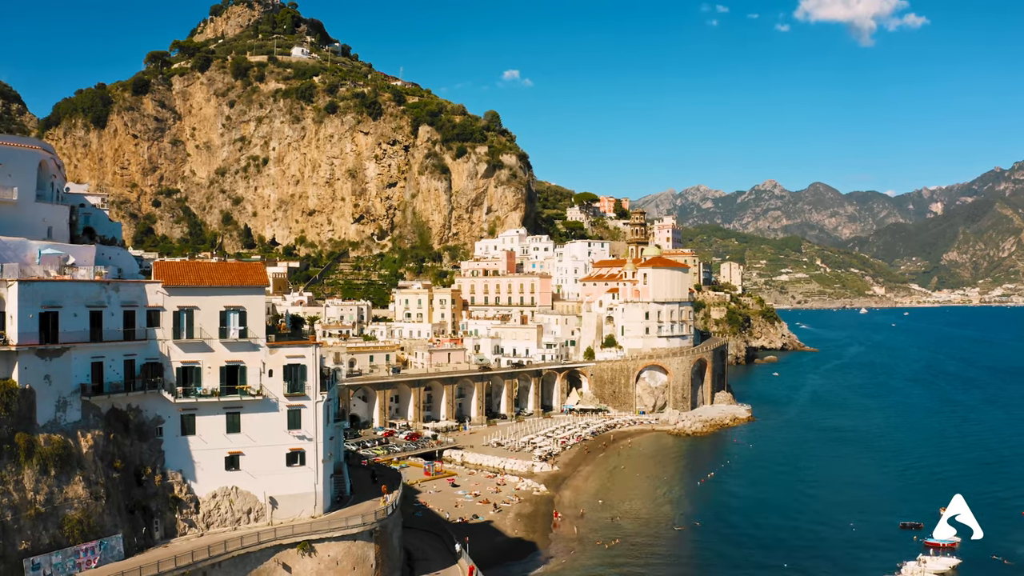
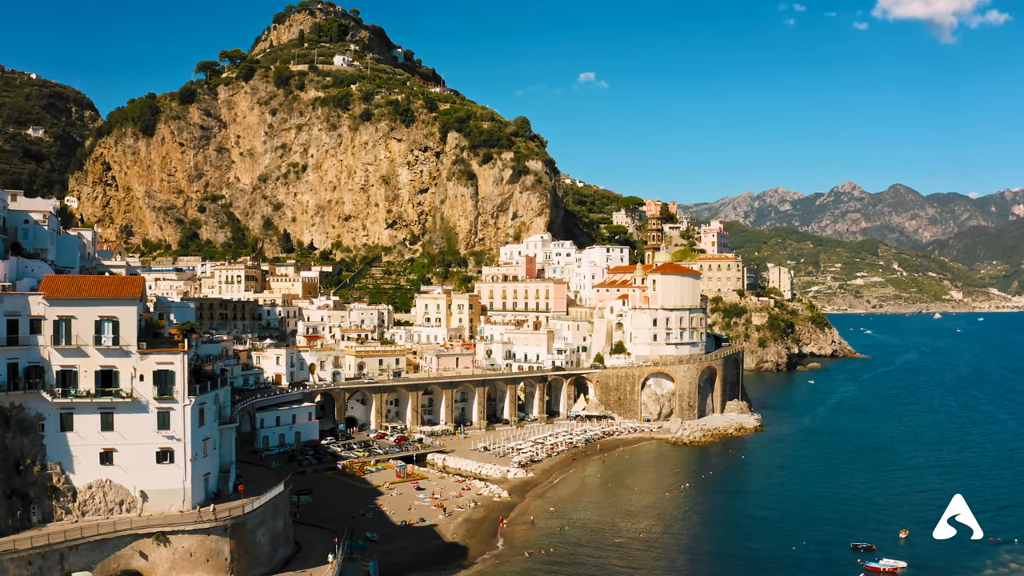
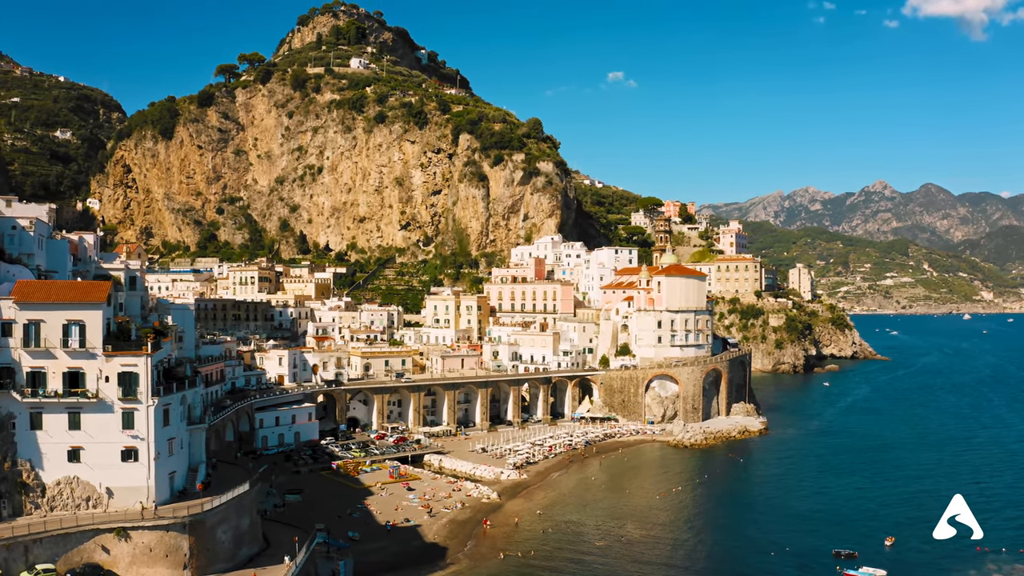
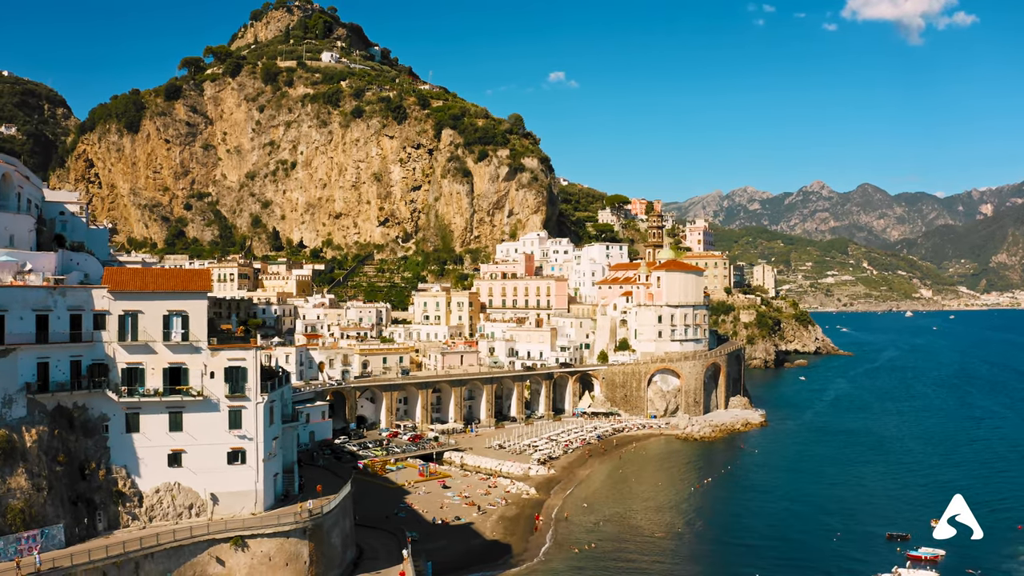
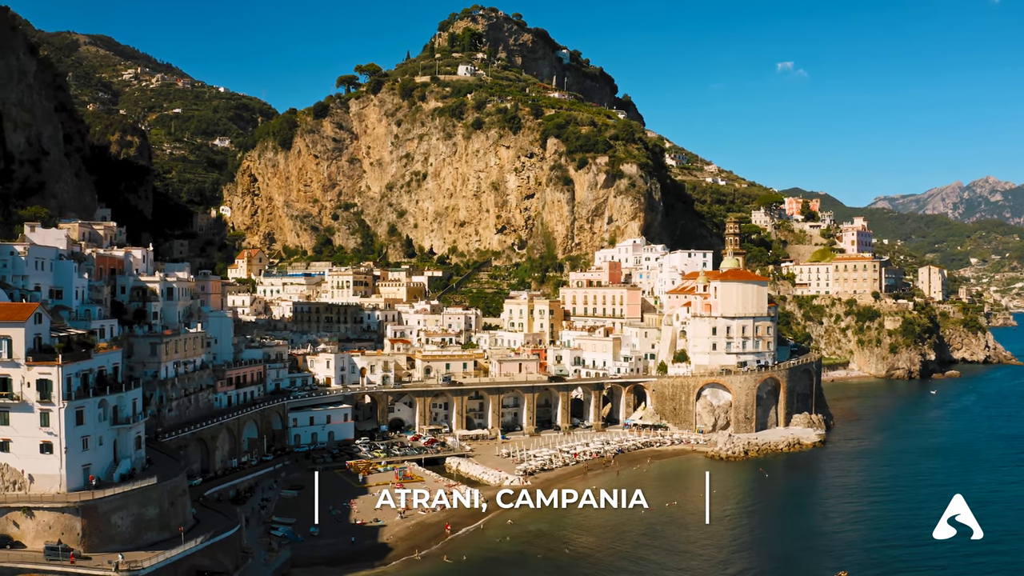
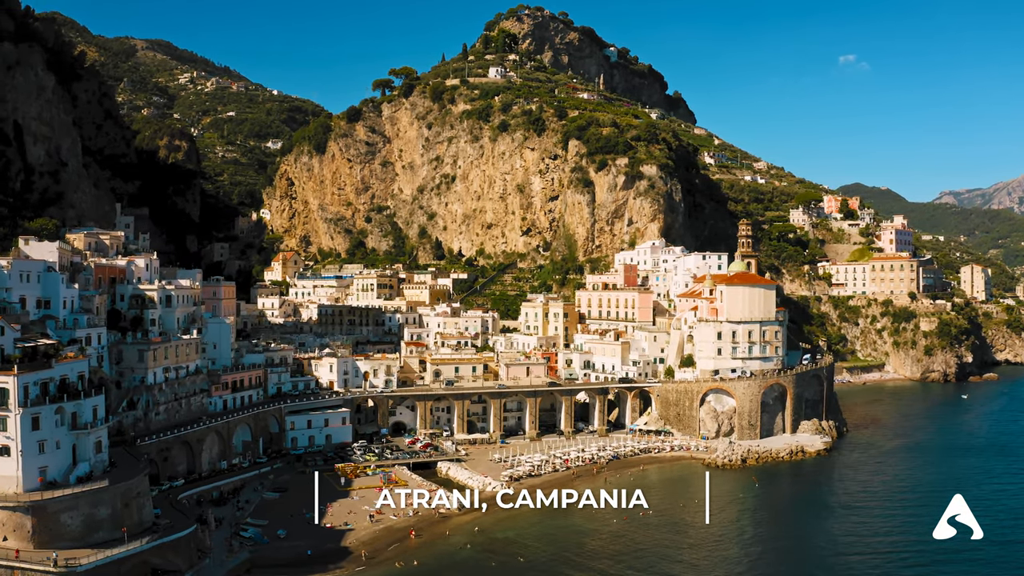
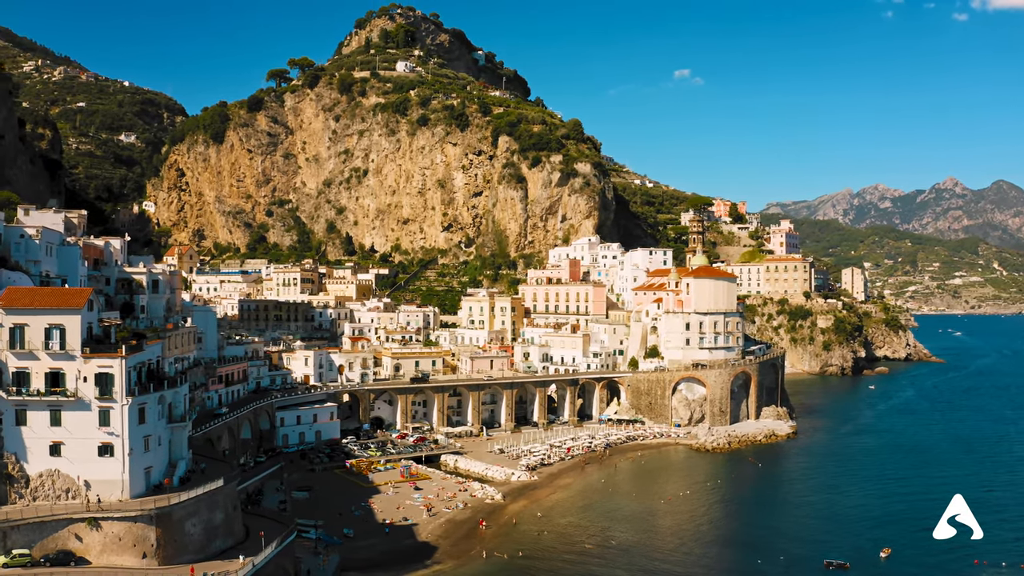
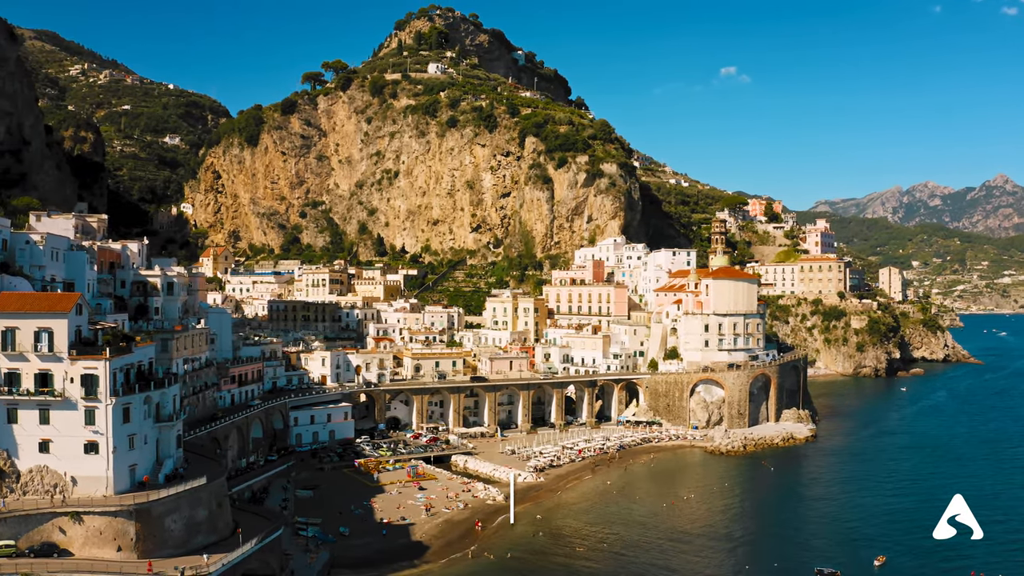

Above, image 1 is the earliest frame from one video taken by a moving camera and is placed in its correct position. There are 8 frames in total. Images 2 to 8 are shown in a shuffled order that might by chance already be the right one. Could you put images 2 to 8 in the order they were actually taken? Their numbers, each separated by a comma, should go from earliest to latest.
4, 2, 3, 7, 8, 5, 6
